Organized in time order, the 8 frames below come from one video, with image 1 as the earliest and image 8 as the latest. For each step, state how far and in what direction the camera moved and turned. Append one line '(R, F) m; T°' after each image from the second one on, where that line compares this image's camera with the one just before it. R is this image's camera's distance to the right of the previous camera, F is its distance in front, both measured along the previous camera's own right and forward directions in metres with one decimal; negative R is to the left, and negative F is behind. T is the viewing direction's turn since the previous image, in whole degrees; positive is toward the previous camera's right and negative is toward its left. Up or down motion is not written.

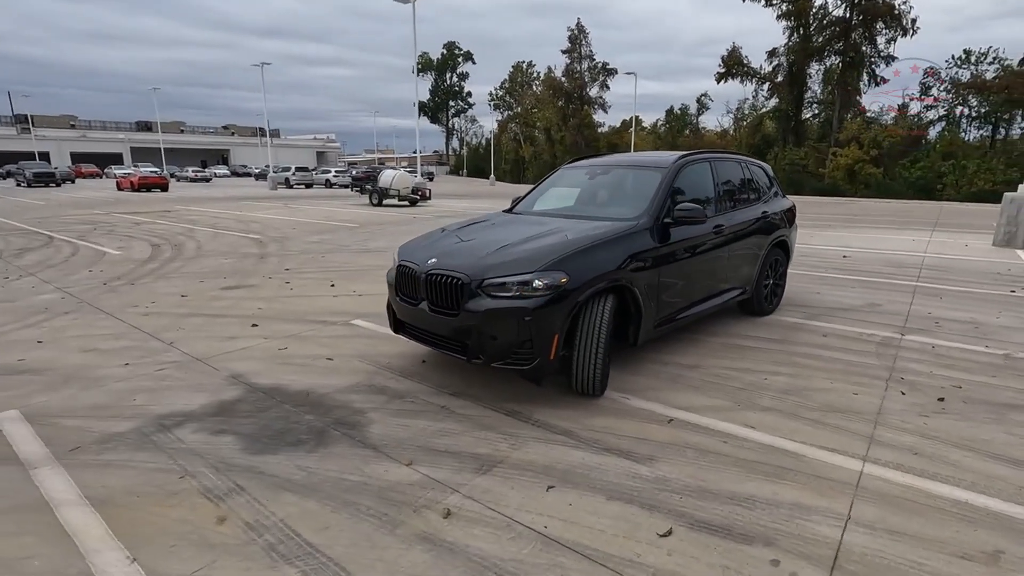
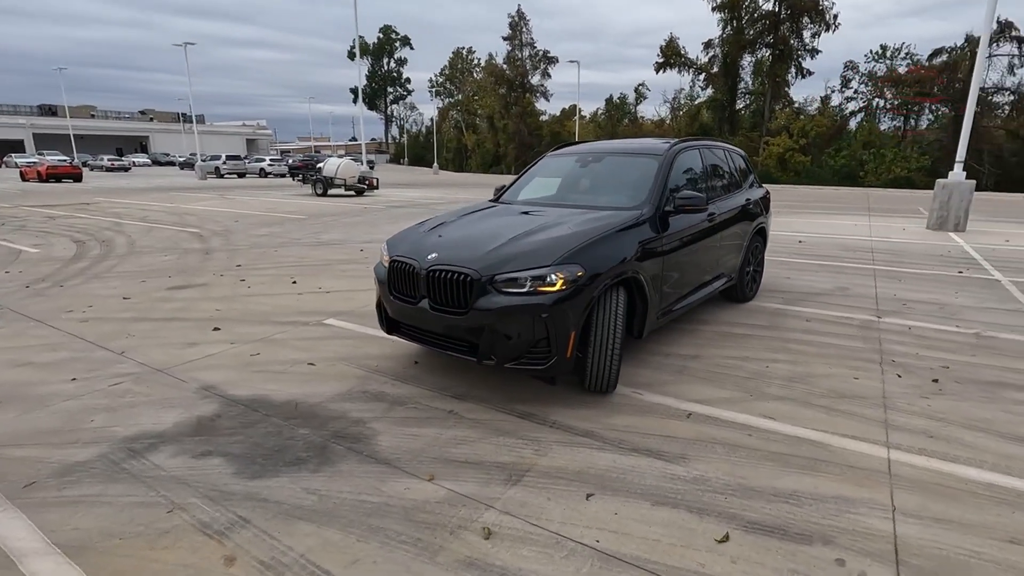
(-0.5, +0.3) m; +6°
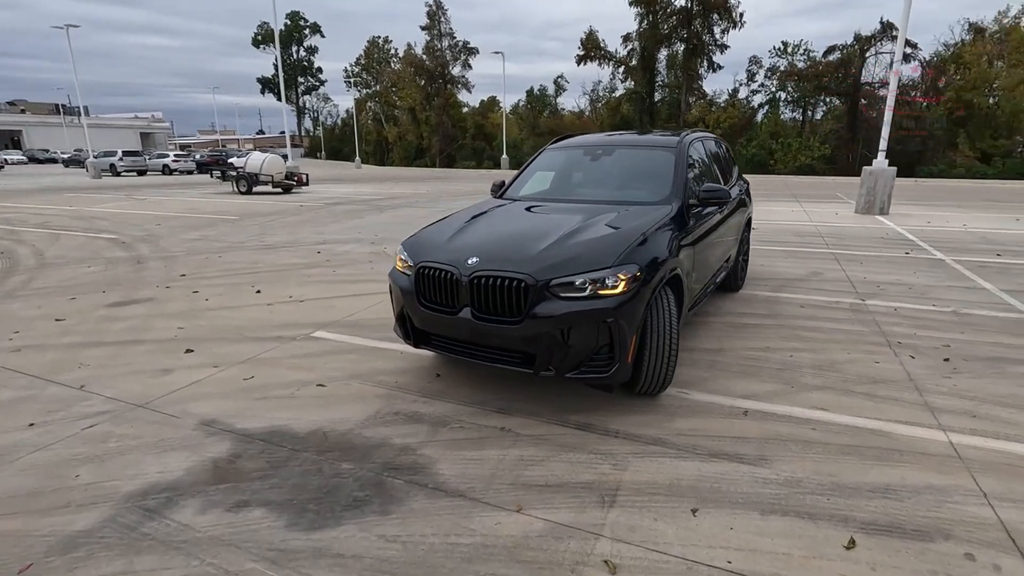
(-0.8, +0.3) m; +8°
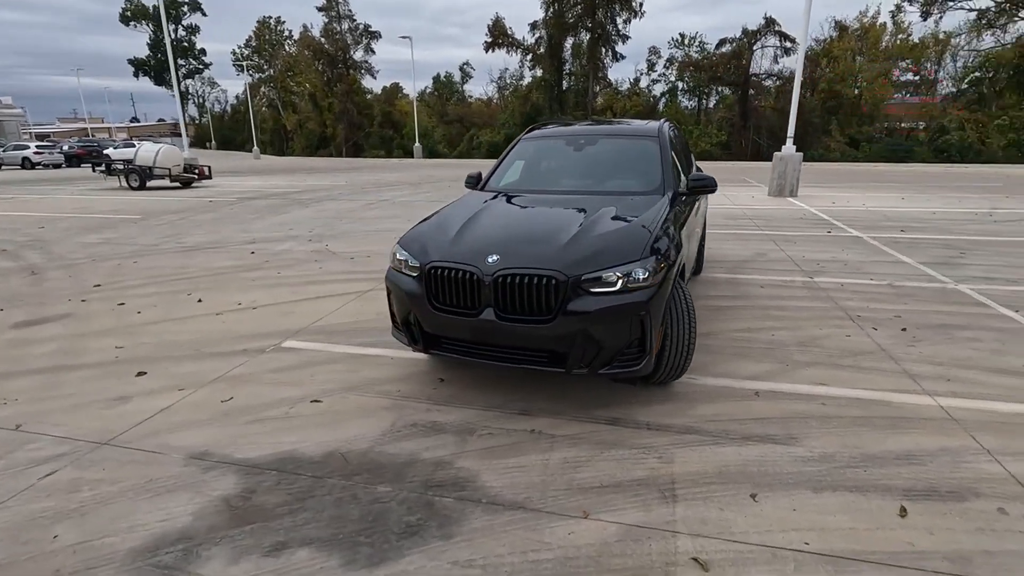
(-0.7, +0.2) m; +9°
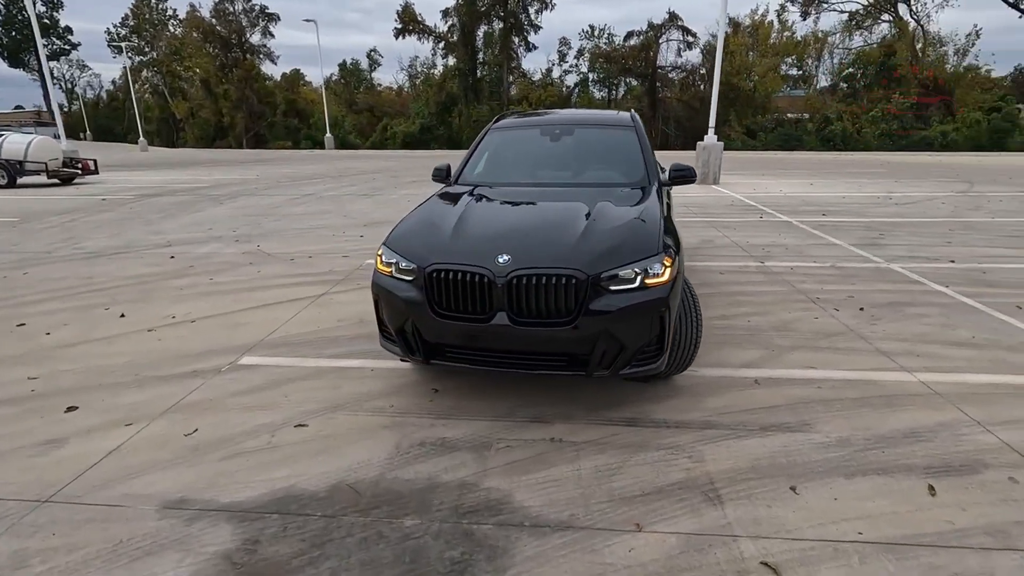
(-0.6, +0.3) m; +9°
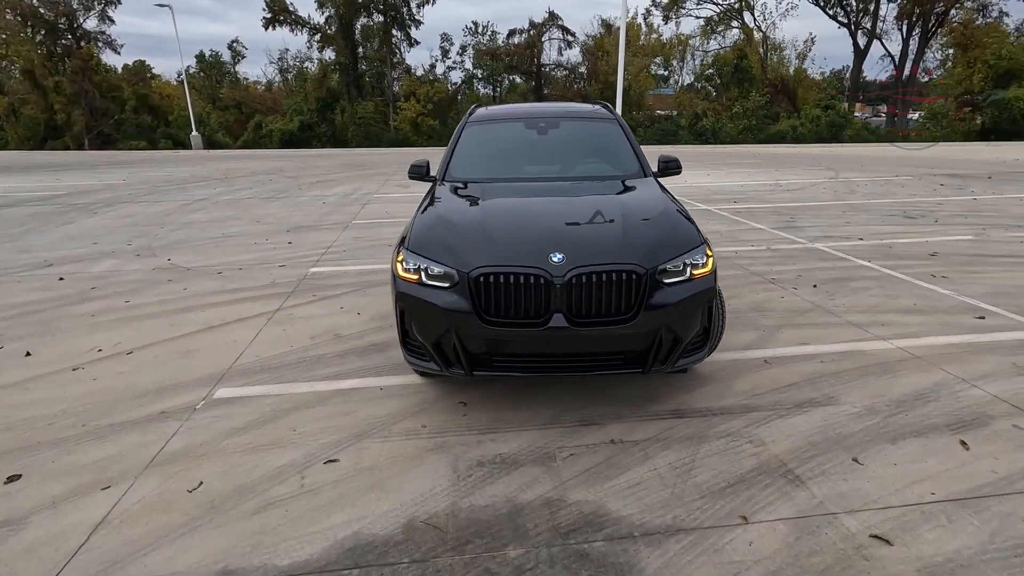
(-0.9, +0.3) m; +12°
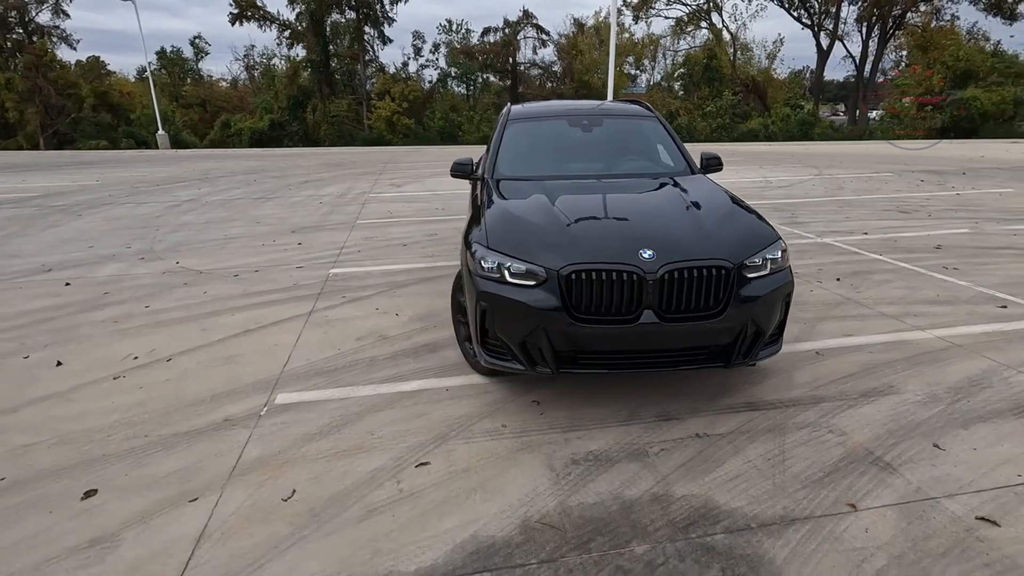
(-0.7, 0.0) m; +3°
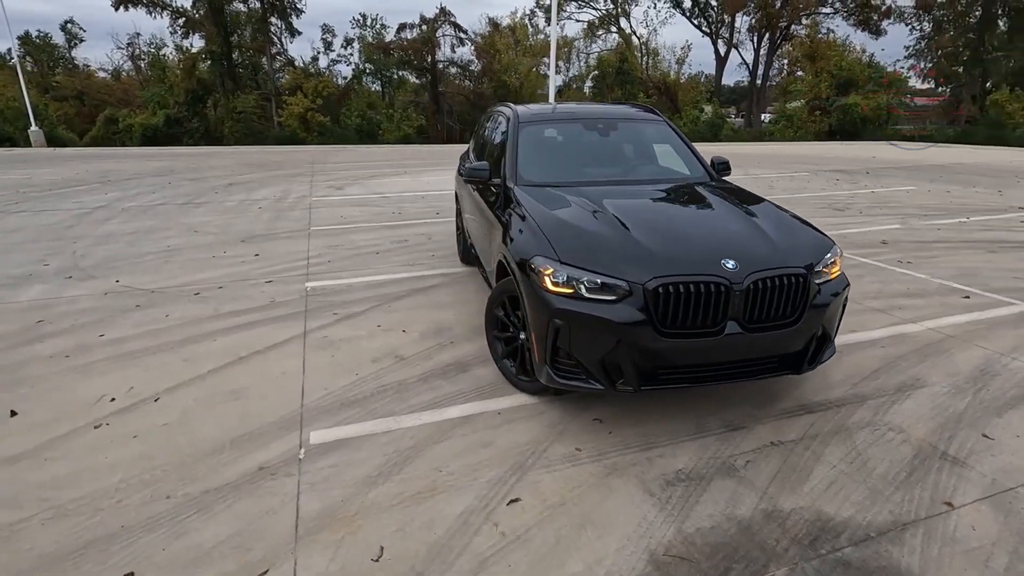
(-0.9, +0.3) m; +9°
